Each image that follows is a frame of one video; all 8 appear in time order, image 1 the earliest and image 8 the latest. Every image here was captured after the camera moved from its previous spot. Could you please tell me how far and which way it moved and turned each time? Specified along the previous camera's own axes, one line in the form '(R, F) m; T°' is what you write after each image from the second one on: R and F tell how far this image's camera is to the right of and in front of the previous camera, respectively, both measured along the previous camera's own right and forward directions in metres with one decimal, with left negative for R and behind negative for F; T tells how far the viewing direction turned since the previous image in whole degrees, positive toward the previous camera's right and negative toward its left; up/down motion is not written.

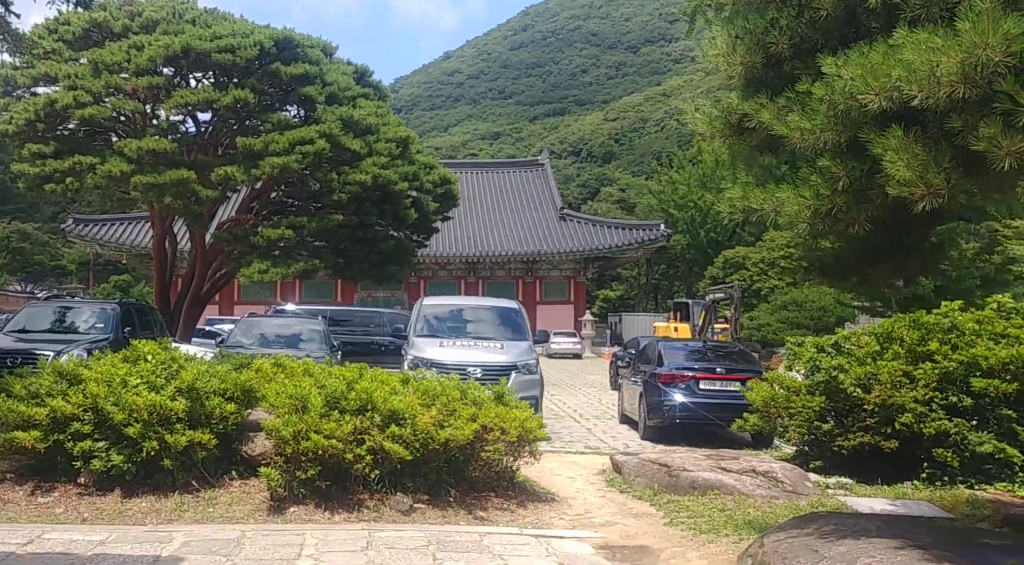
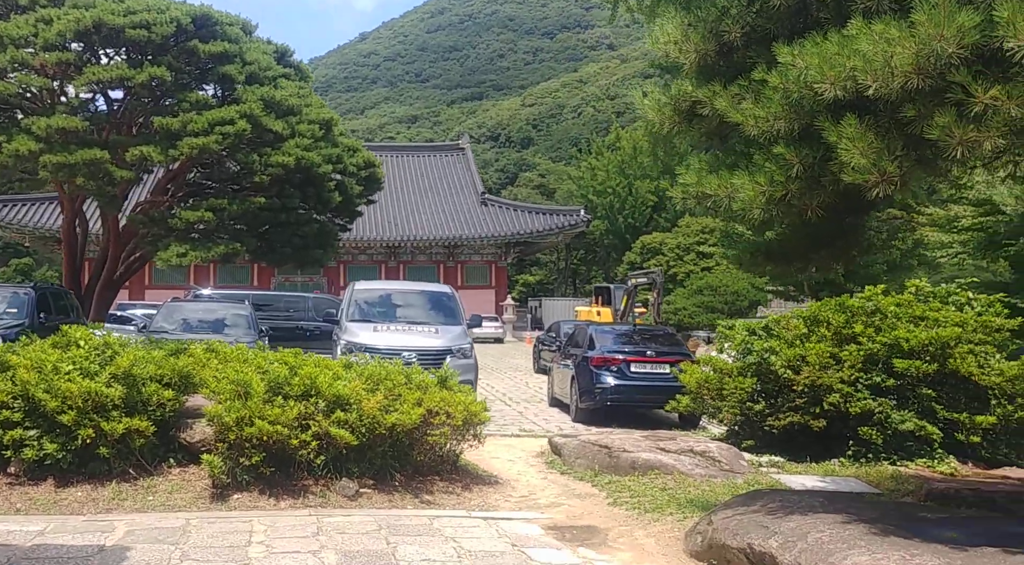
(-0.2, 0.0) m; +4°
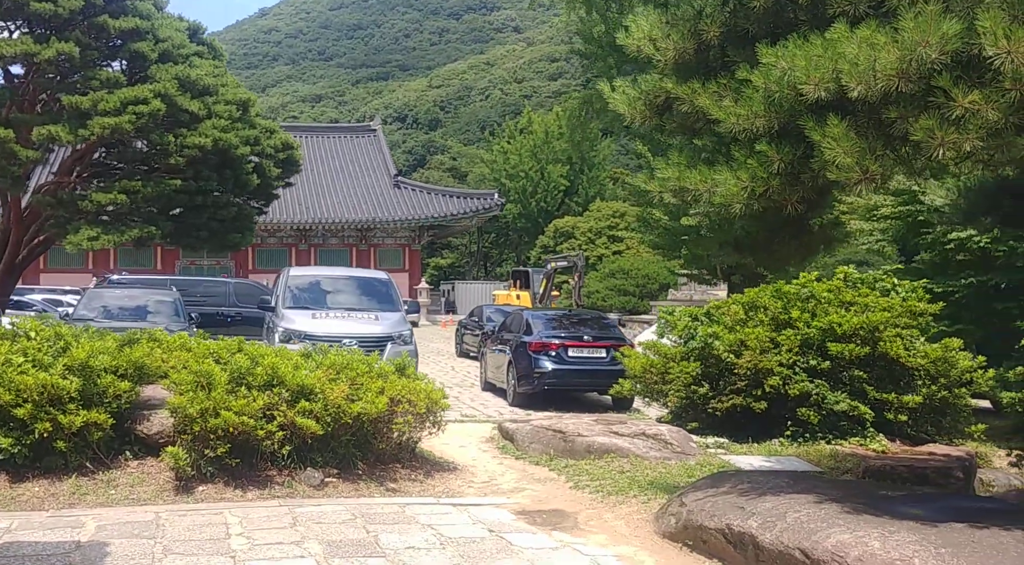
(-0.4, -0.1) m; +5°
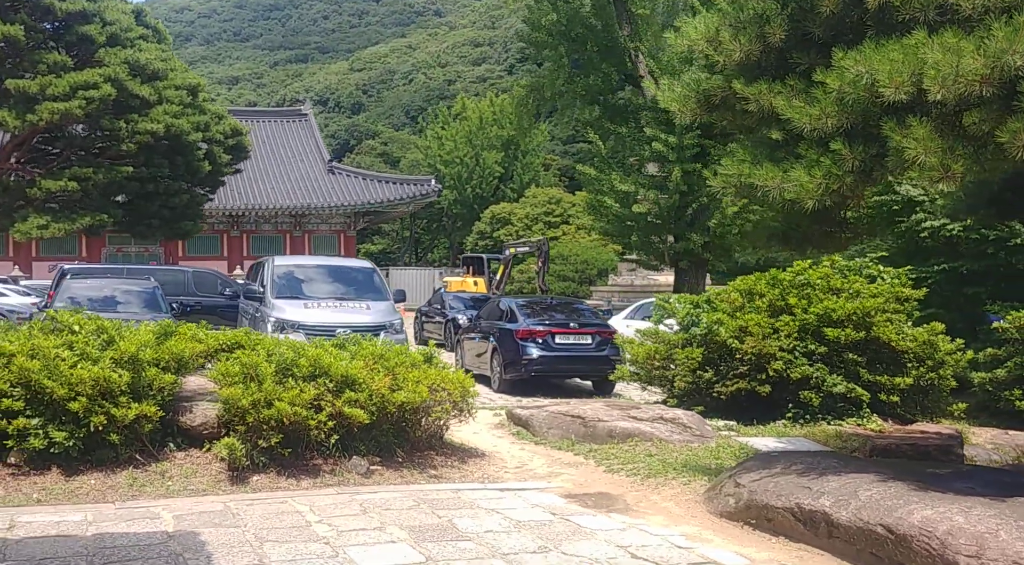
(-0.9, -0.2) m; +4°
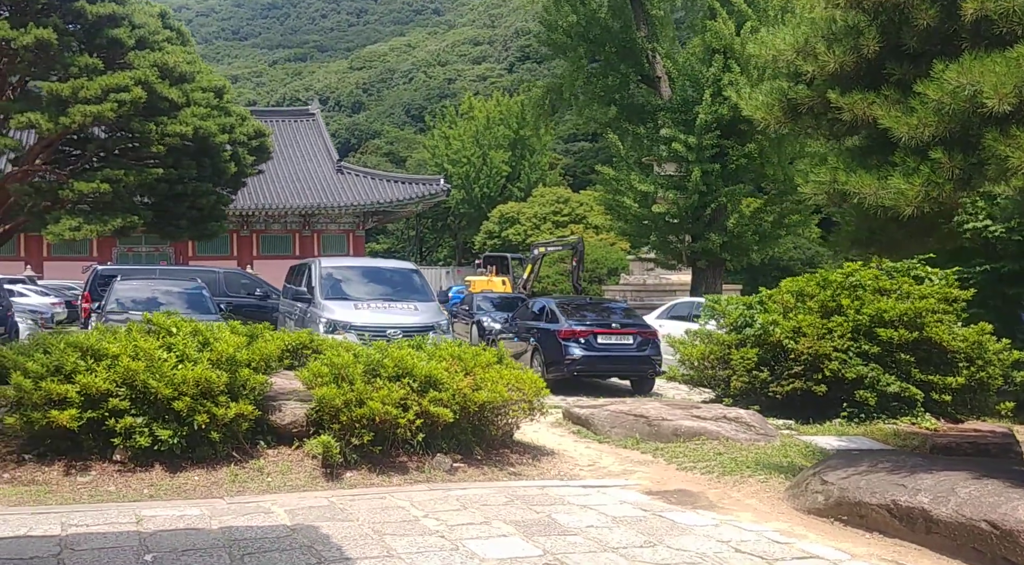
(-0.6, -0.2) m; 0°
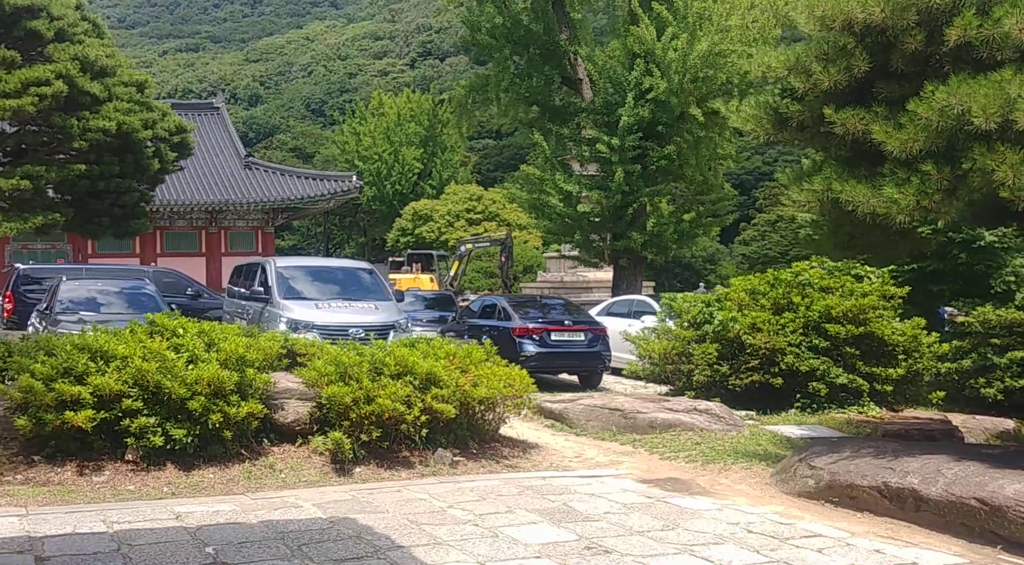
(-0.8, -0.3) m; +5°
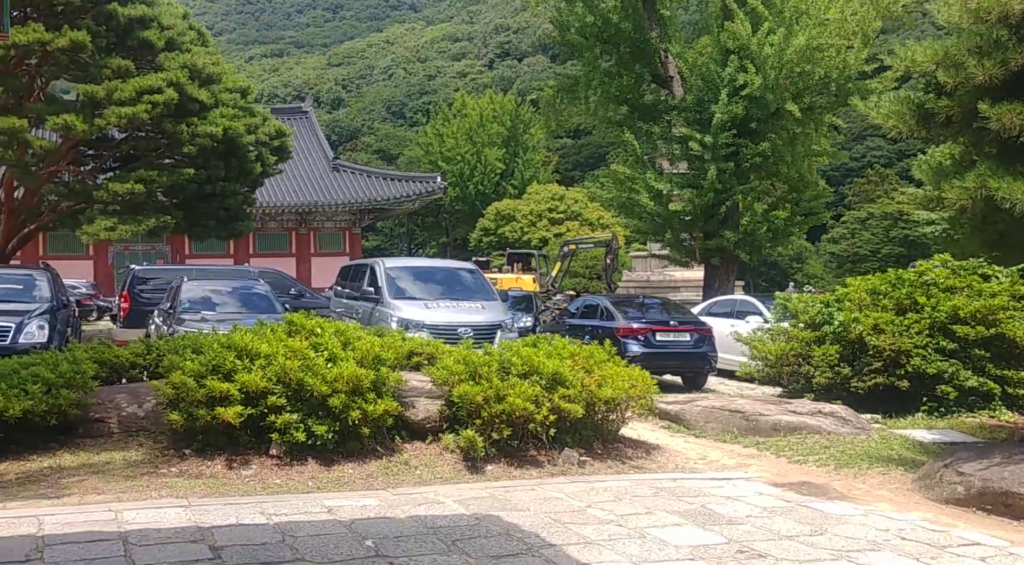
(-0.4, 0.0) m; -4°
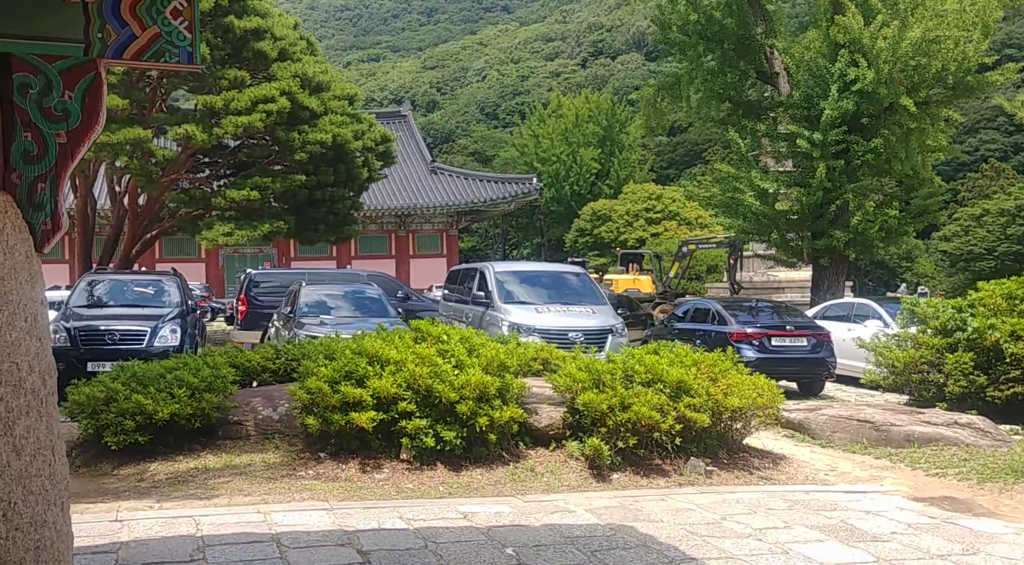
(-0.3, 0.0) m; -5°
